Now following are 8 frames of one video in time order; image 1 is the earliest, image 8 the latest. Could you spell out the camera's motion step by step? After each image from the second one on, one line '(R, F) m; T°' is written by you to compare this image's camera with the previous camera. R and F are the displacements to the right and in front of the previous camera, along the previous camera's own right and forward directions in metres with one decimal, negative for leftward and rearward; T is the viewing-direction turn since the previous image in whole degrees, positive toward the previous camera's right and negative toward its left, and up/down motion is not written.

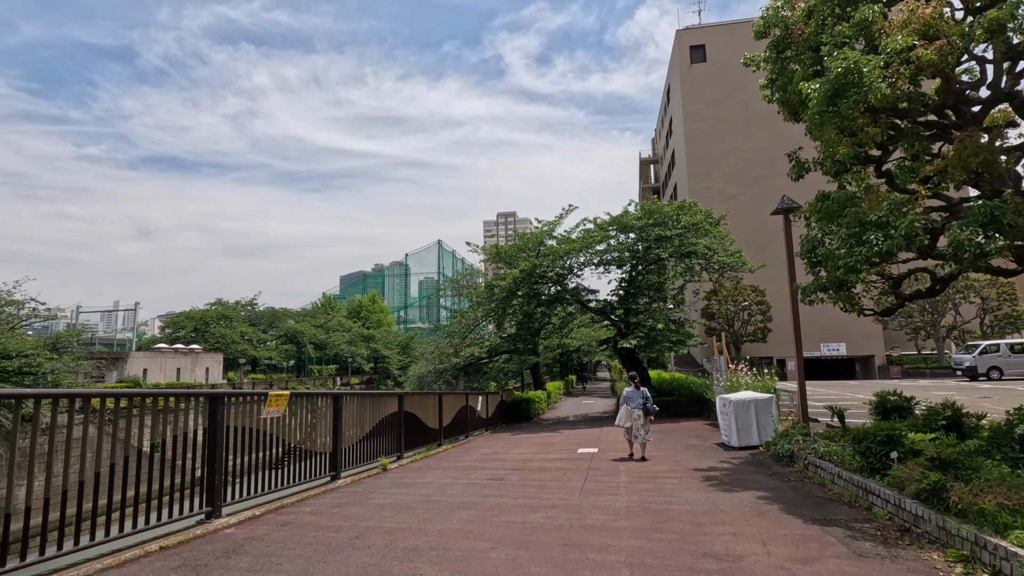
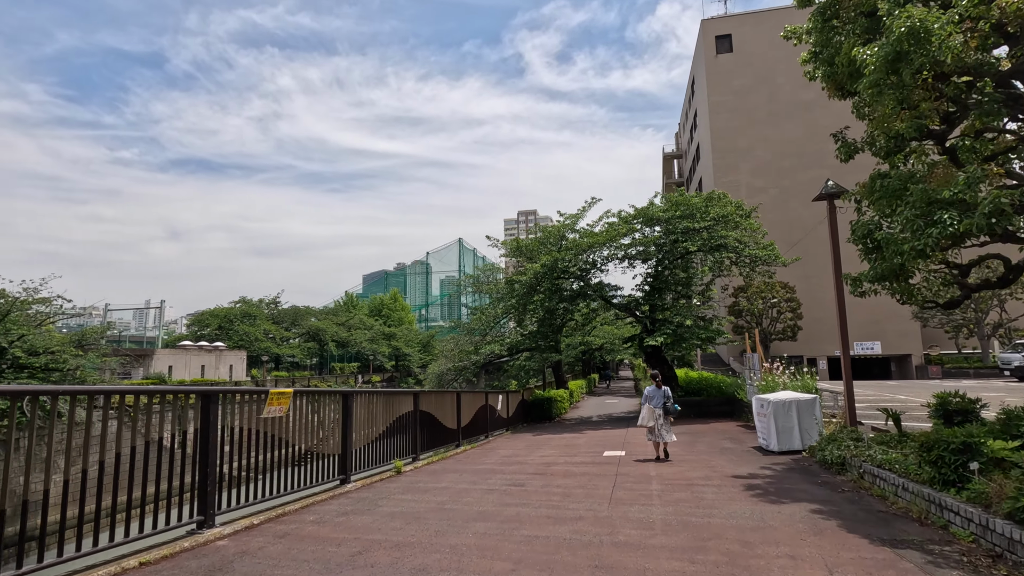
(0.0, +0.6) m; -2°
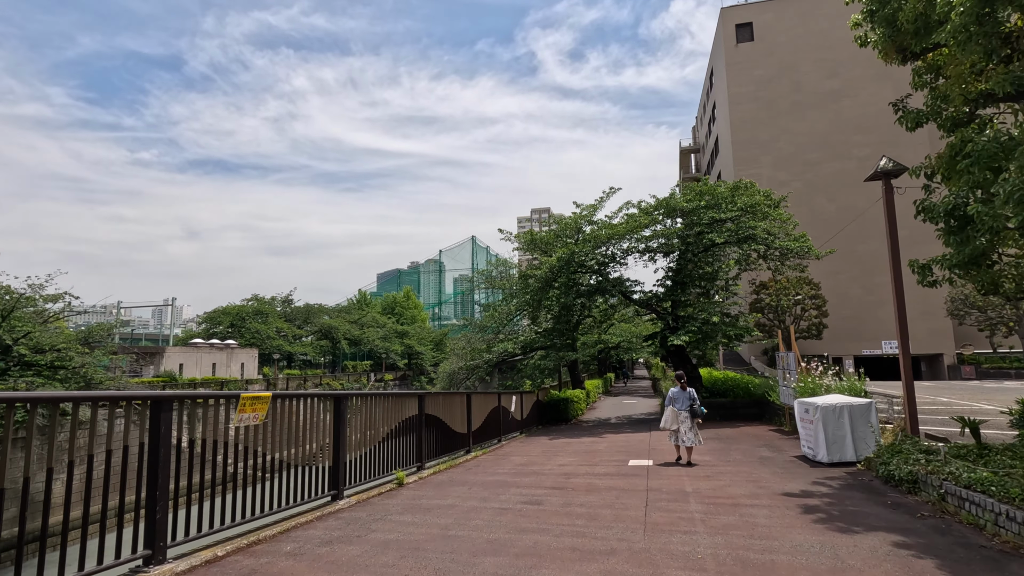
(0.0, +0.9) m; -1°
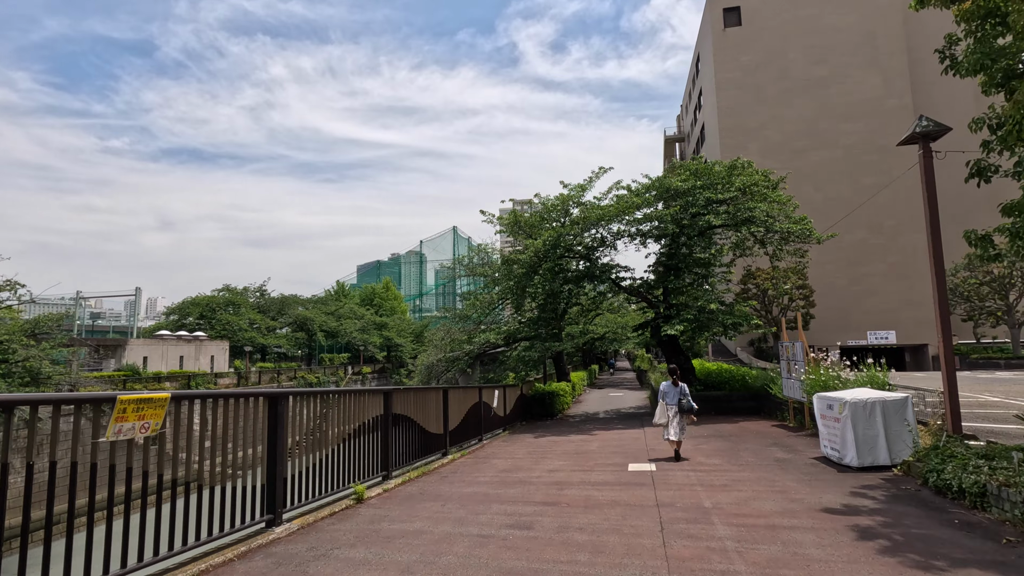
(0.0, +1.3) m; +2°
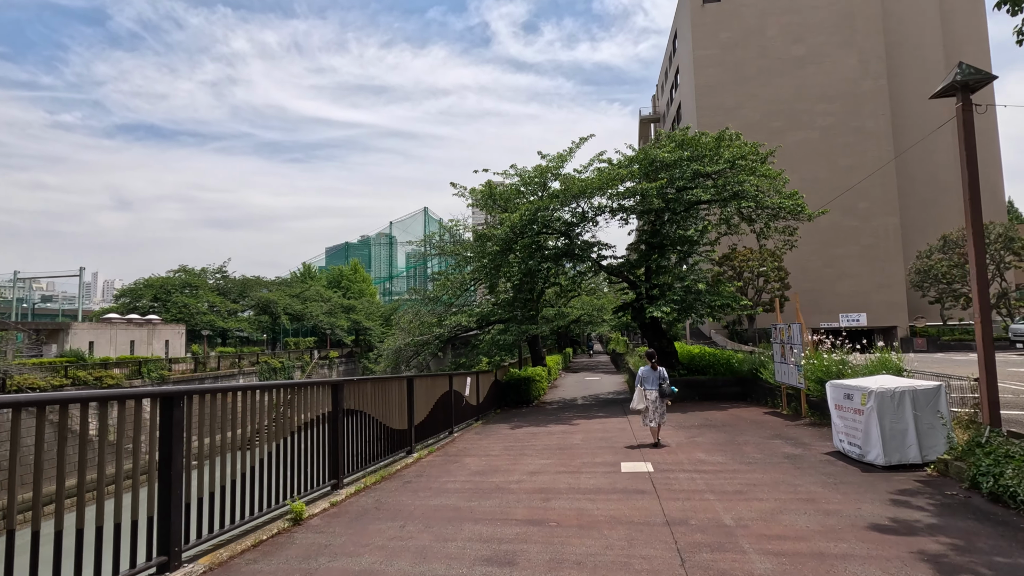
(-0.1, +1.2) m; +3°
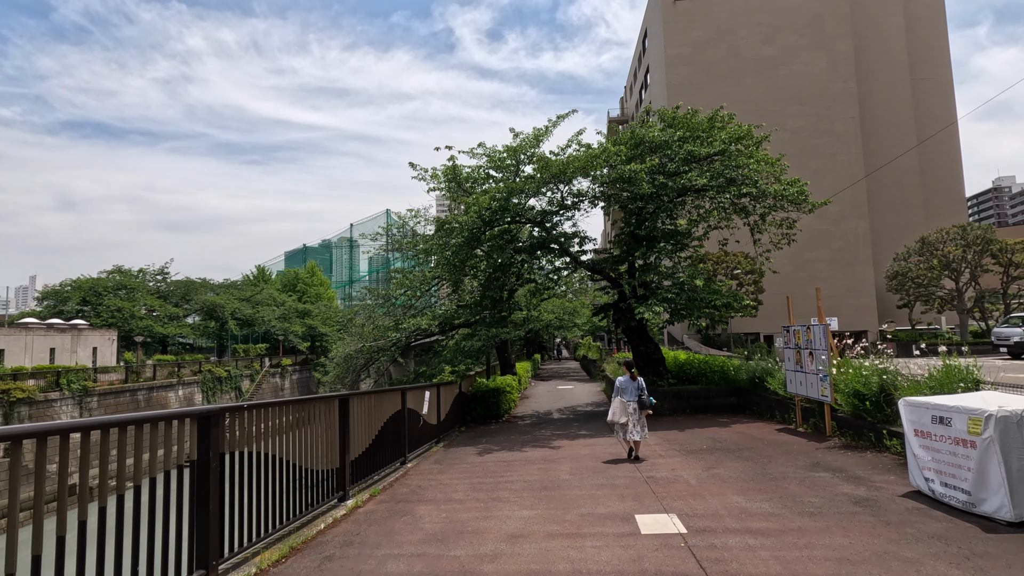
(-0.1, +2.1) m; +4°
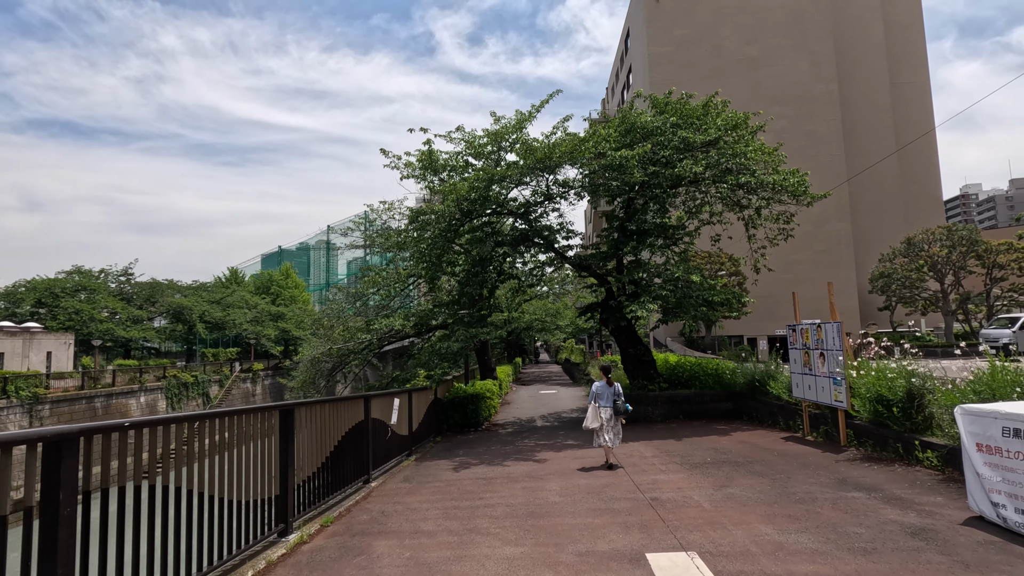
(0.0, +1.1) m; +2°
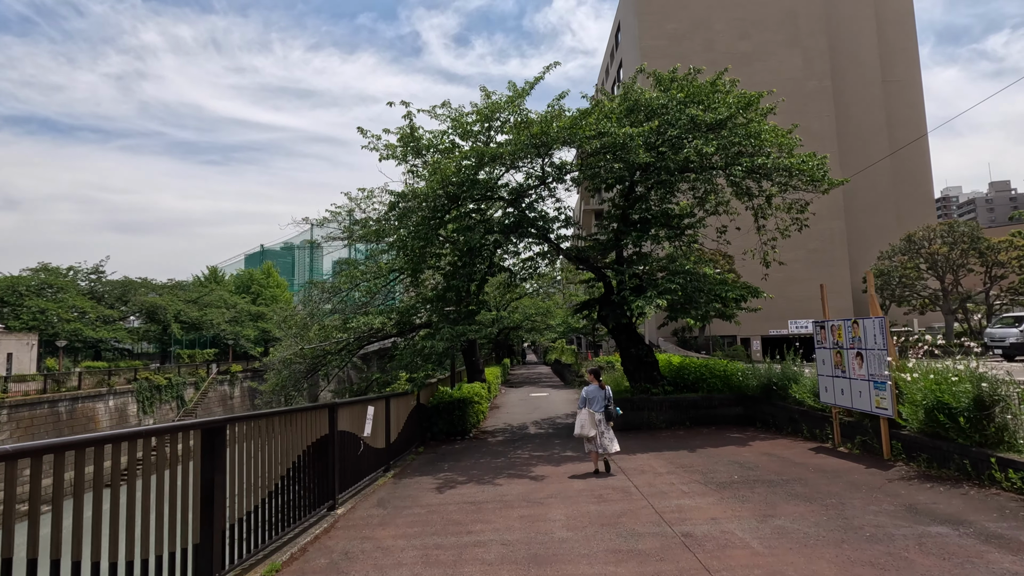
(-0.1, +1.2) m; +1°
